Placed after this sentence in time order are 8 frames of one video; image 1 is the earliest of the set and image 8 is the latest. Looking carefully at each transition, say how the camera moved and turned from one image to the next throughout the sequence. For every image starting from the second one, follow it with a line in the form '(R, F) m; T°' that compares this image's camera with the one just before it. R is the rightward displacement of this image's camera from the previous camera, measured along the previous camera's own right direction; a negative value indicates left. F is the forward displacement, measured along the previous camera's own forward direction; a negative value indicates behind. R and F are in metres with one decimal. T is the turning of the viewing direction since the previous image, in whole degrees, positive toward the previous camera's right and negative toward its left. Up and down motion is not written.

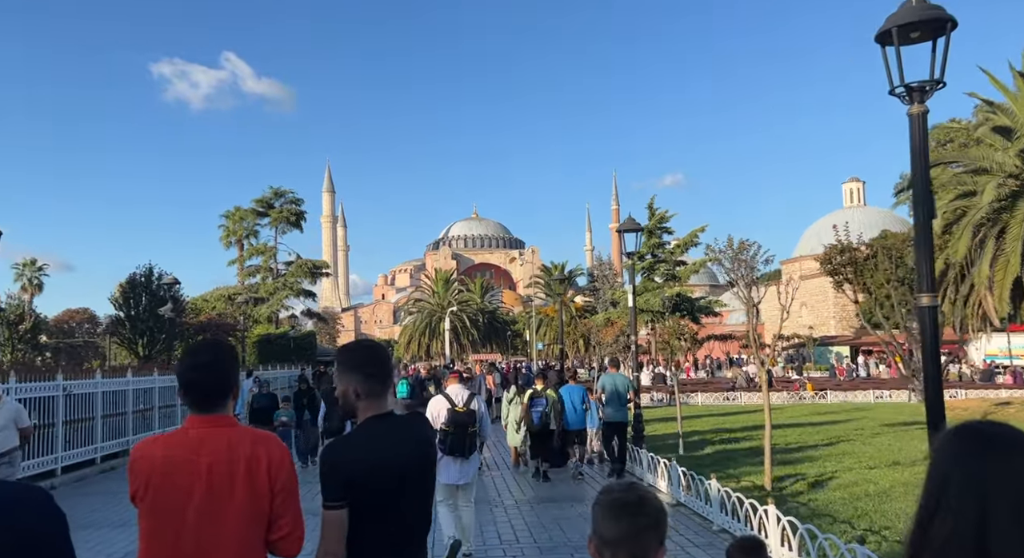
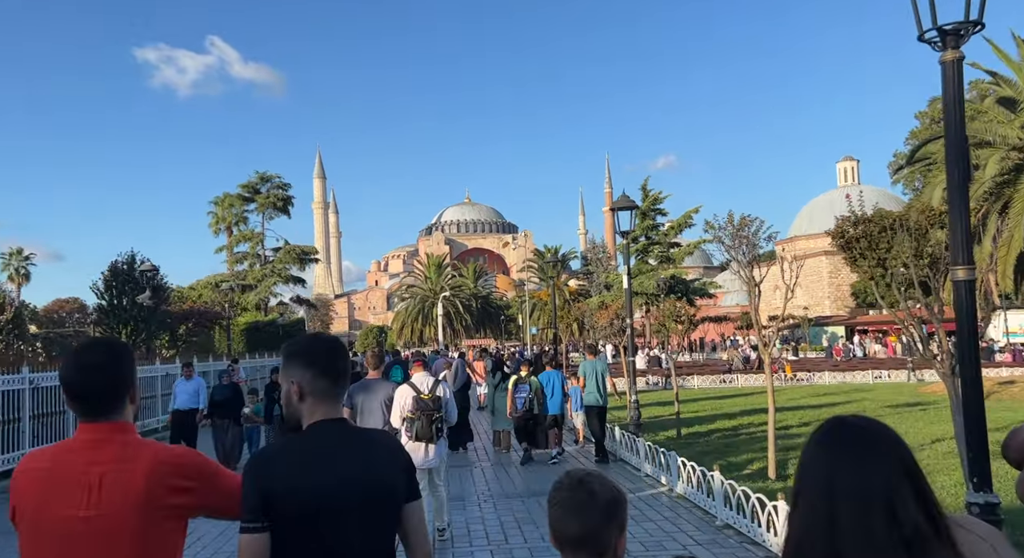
(+0.1, +0.6) m; 0°
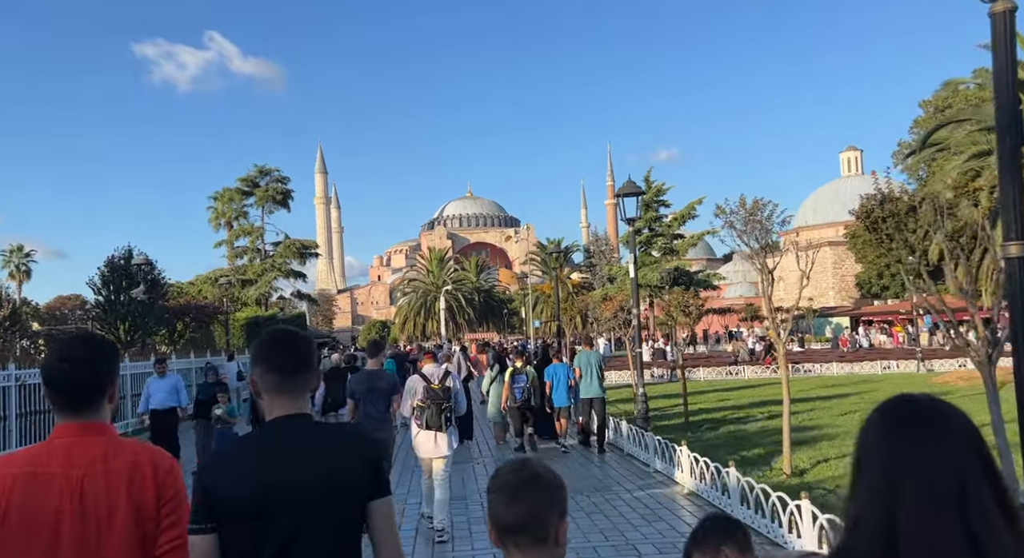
(0.0, +0.4) m; 0°
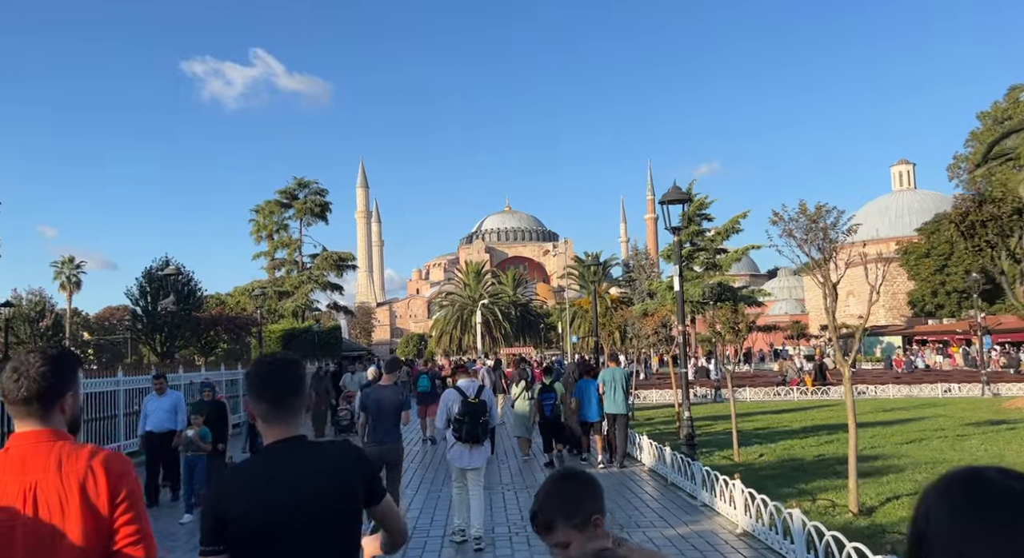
(0.0, +0.7) m; -3°
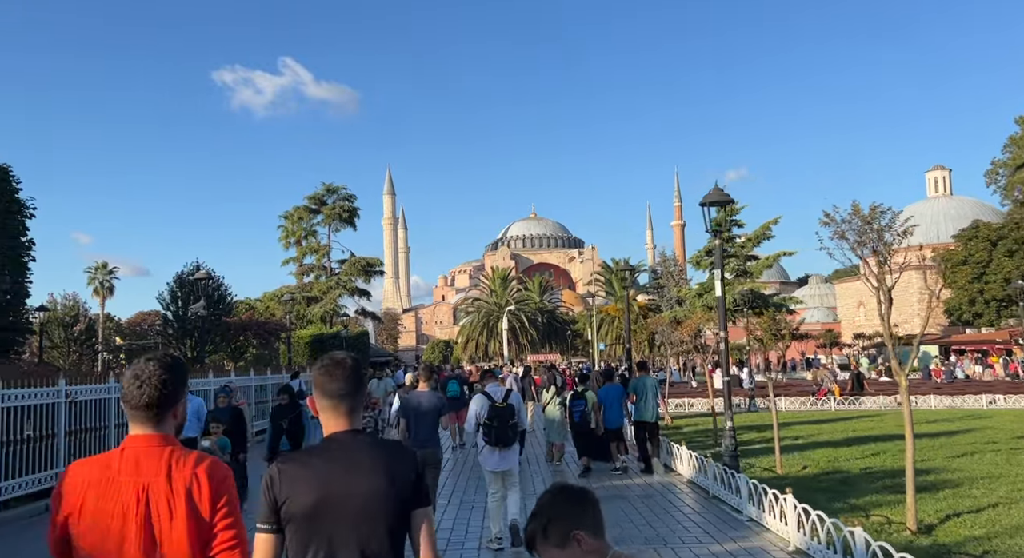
(-0.1, +0.2) m; -2°
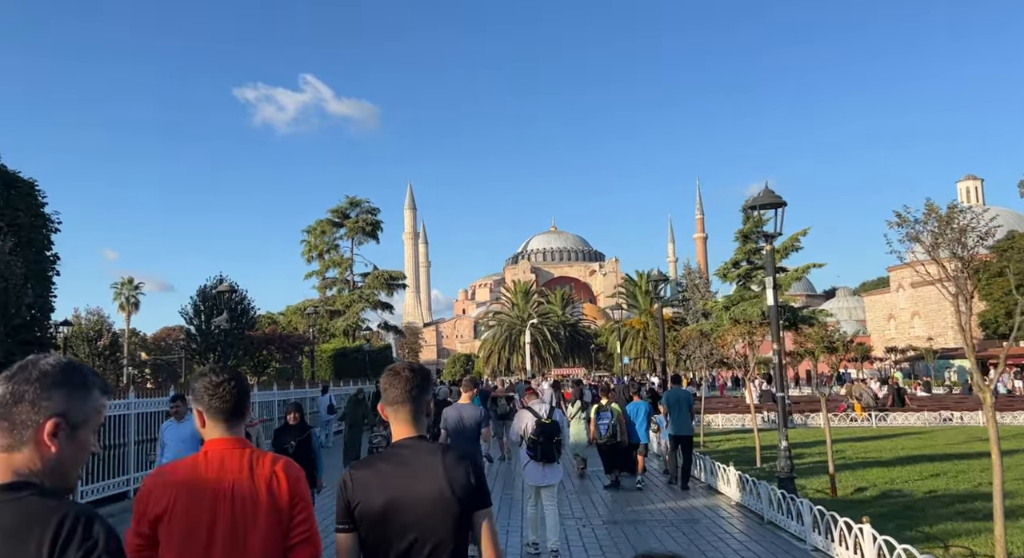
(-0.2, +0.5) m; -1°
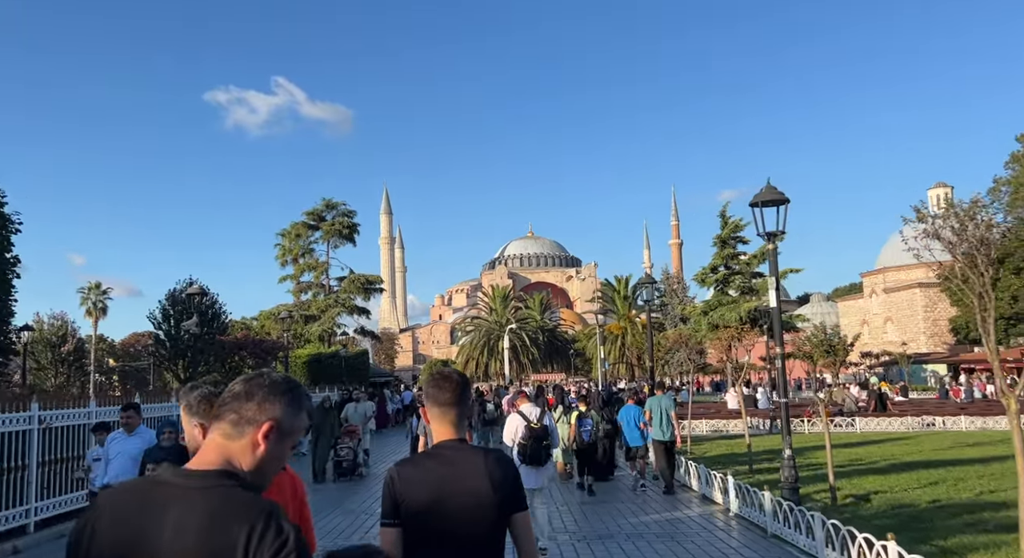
(-0.1, +0.5) m; +2°
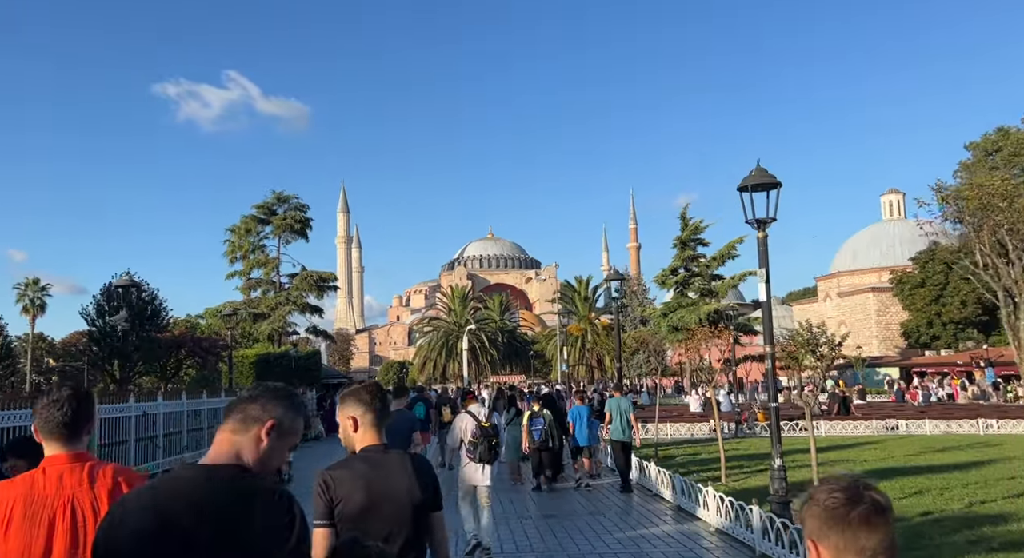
(0.0, +1.0) m; +3°
